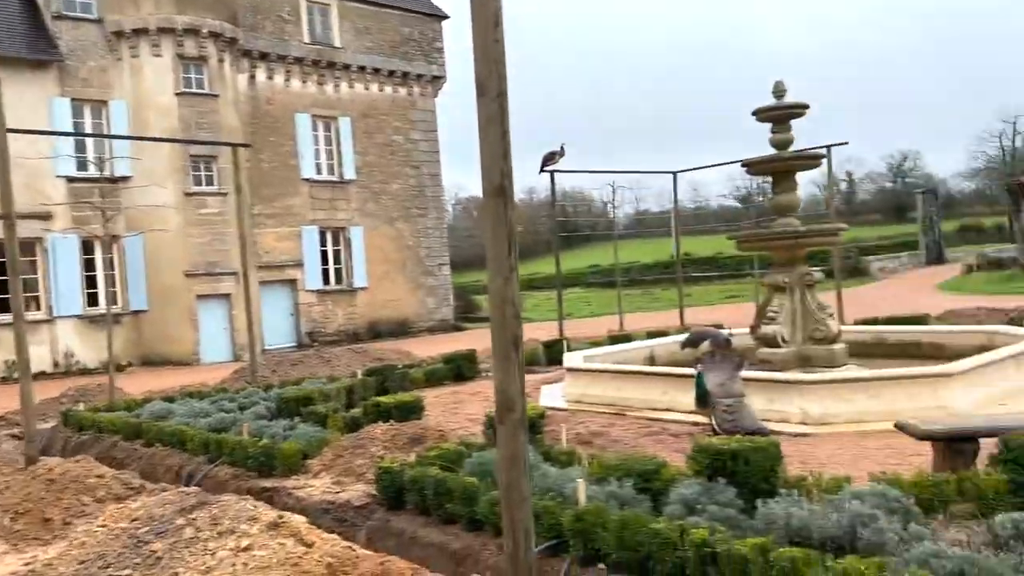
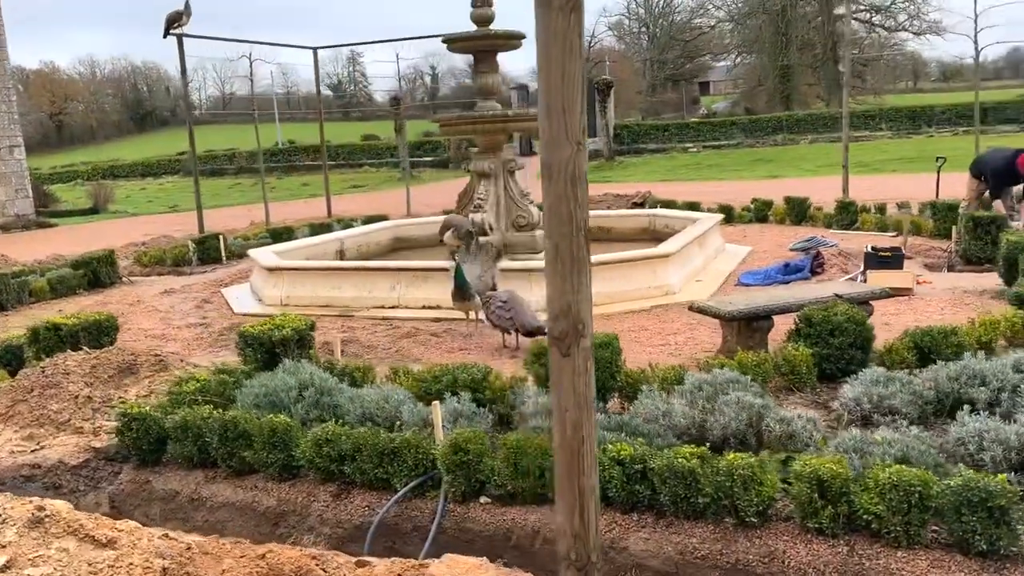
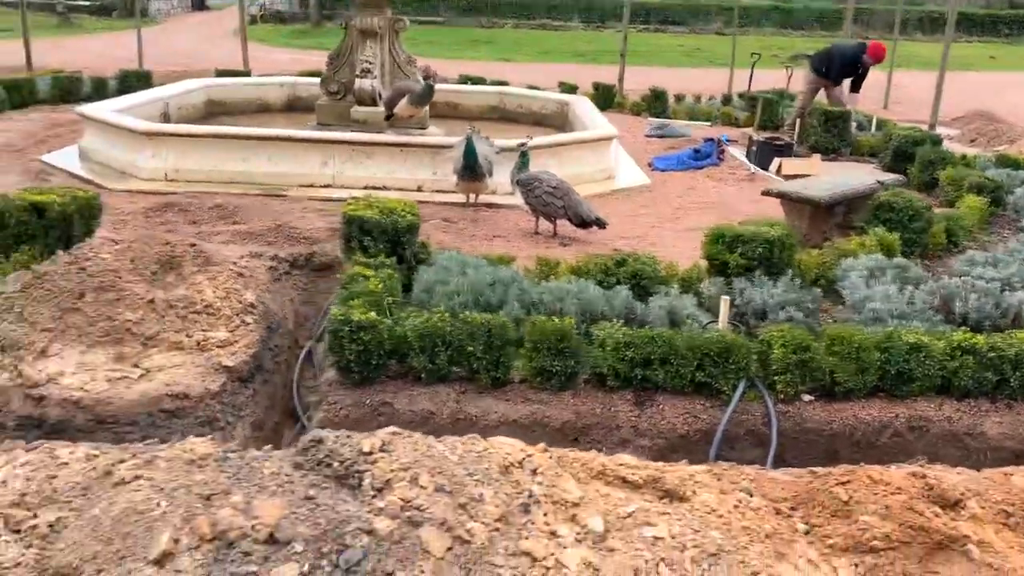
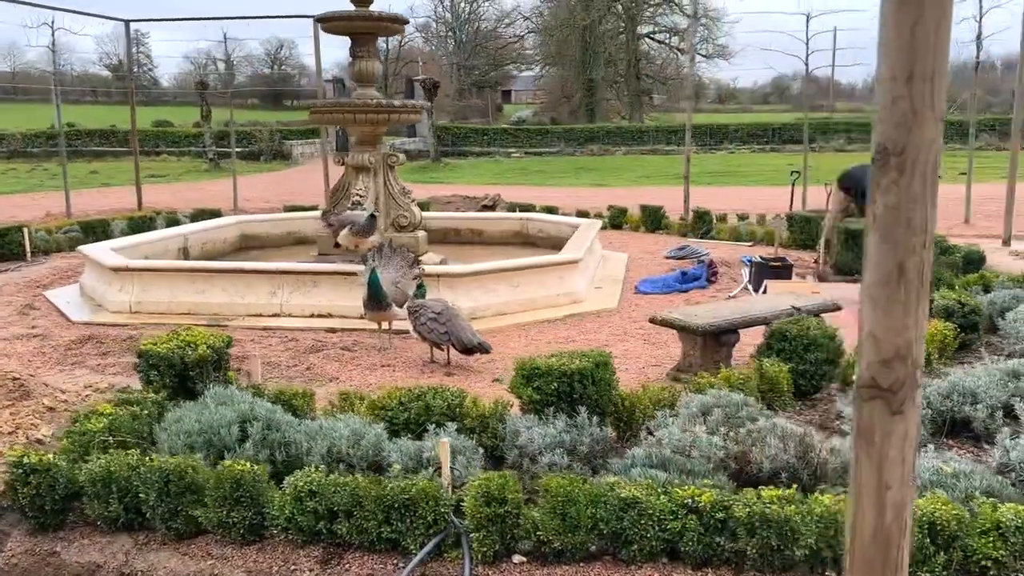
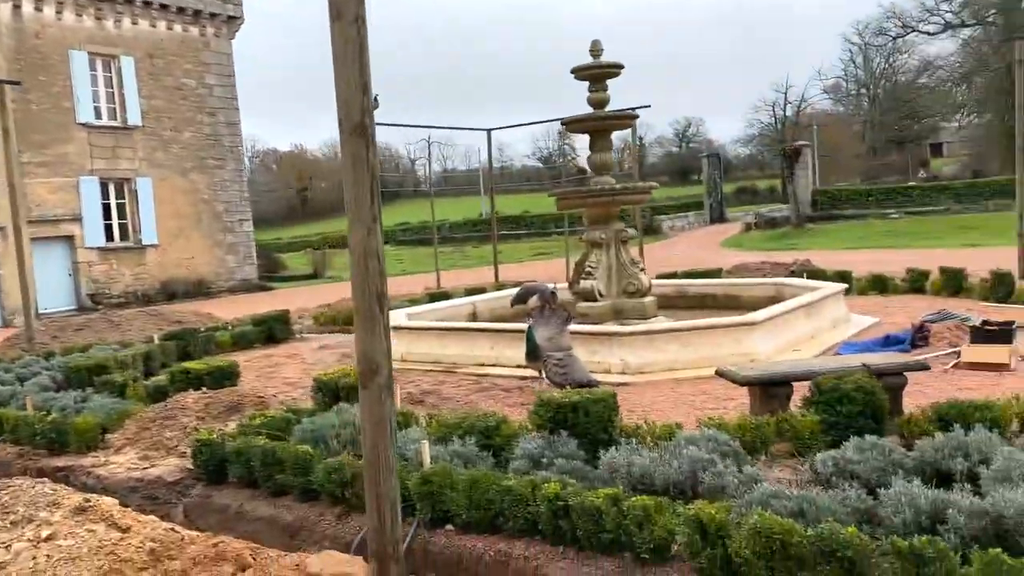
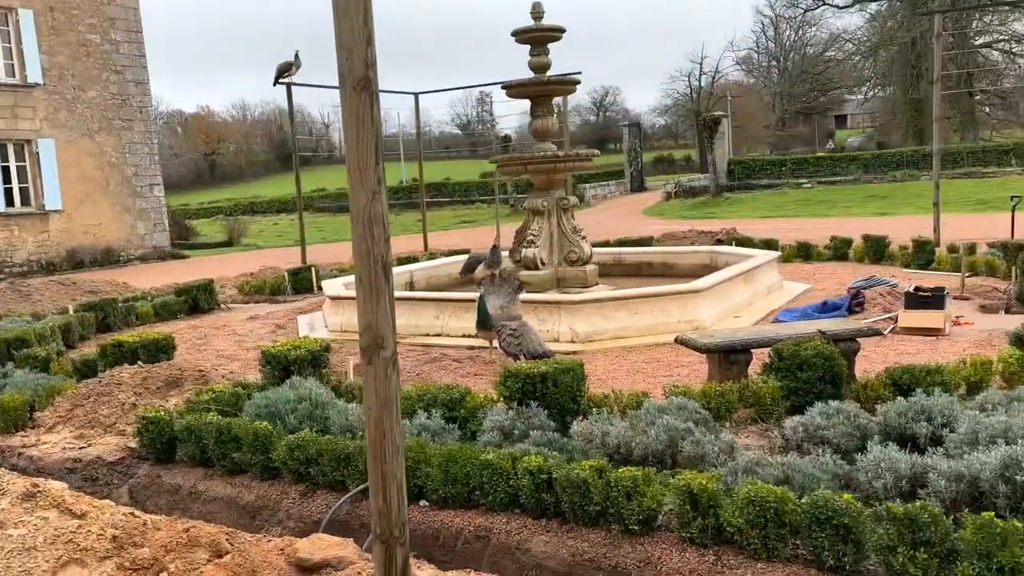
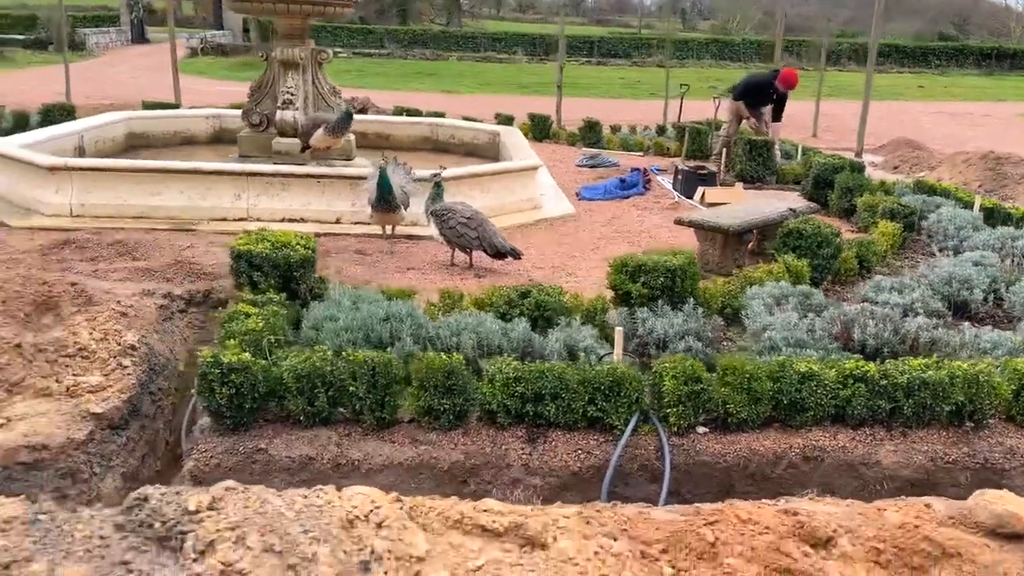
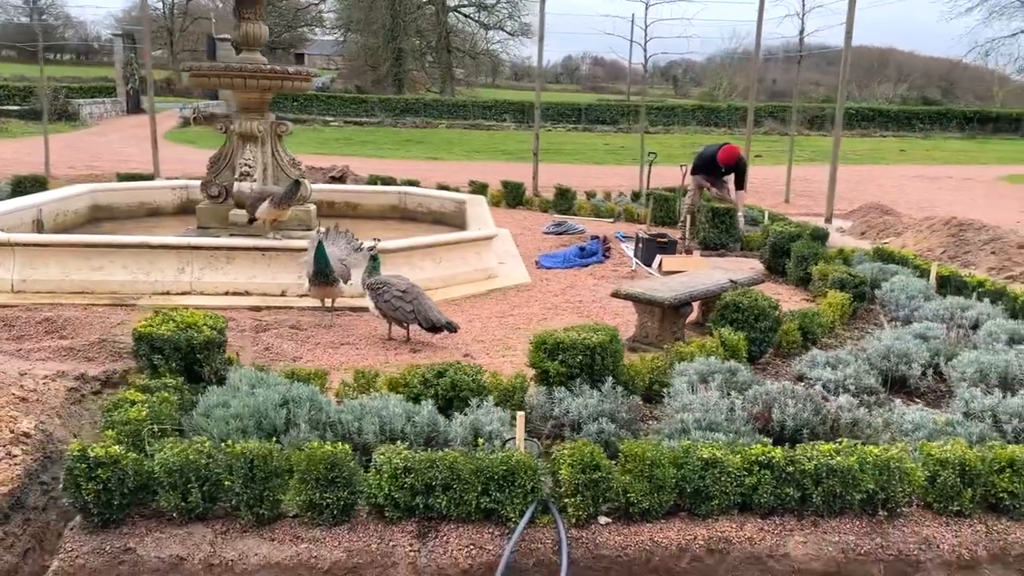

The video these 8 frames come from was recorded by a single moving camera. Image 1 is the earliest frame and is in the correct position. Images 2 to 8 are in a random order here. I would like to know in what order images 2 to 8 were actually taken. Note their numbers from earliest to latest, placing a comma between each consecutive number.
5, 6, 2, 4, 8, 7, 3
